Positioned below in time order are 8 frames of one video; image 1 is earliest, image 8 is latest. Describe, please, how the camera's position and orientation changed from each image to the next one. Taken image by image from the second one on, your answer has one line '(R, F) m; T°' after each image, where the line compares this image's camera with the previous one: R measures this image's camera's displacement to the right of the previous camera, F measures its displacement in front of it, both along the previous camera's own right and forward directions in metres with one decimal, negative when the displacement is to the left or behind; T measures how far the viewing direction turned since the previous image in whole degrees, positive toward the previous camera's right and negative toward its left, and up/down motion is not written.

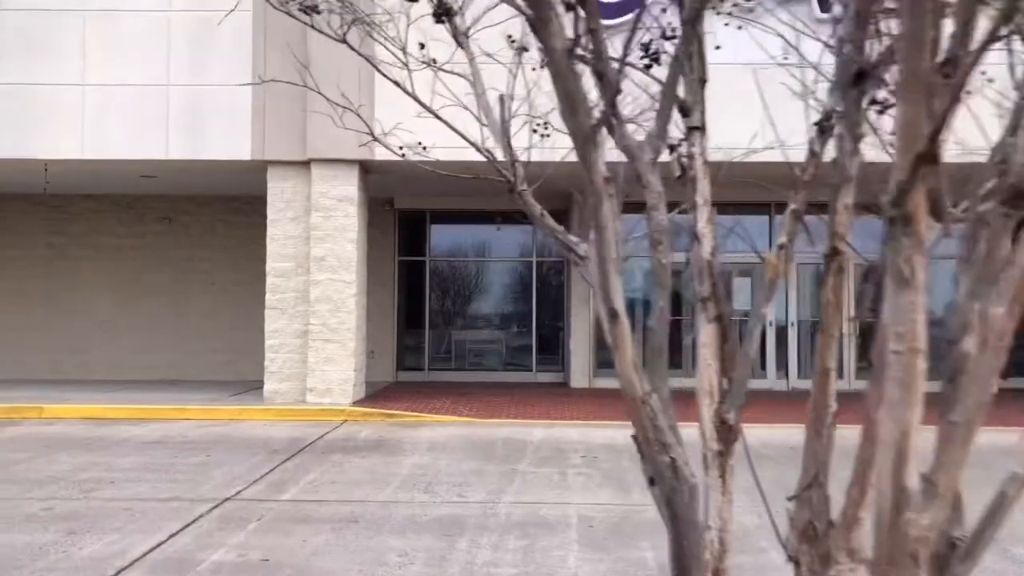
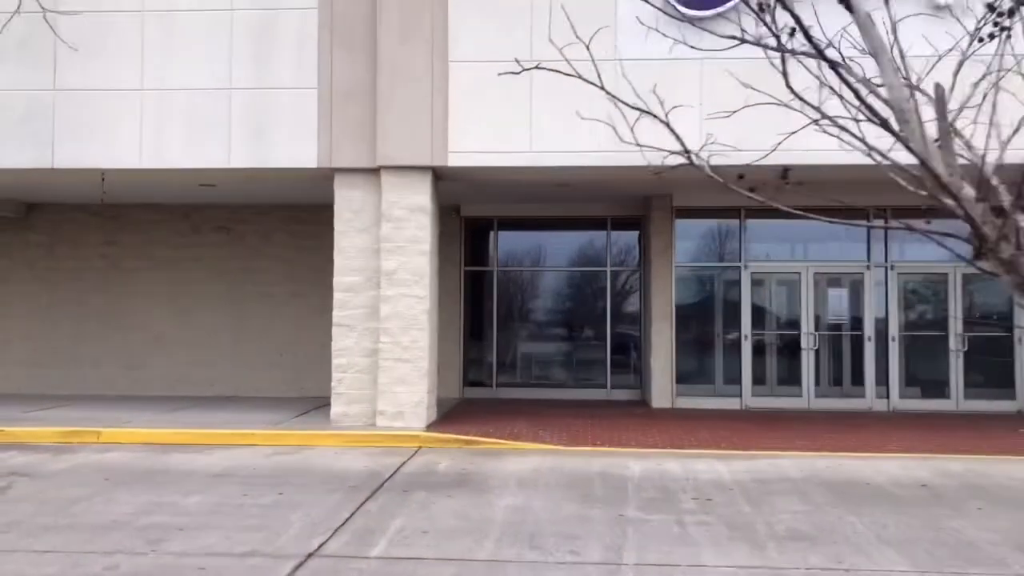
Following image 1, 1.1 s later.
(-0.6, +0.9) m; -3°
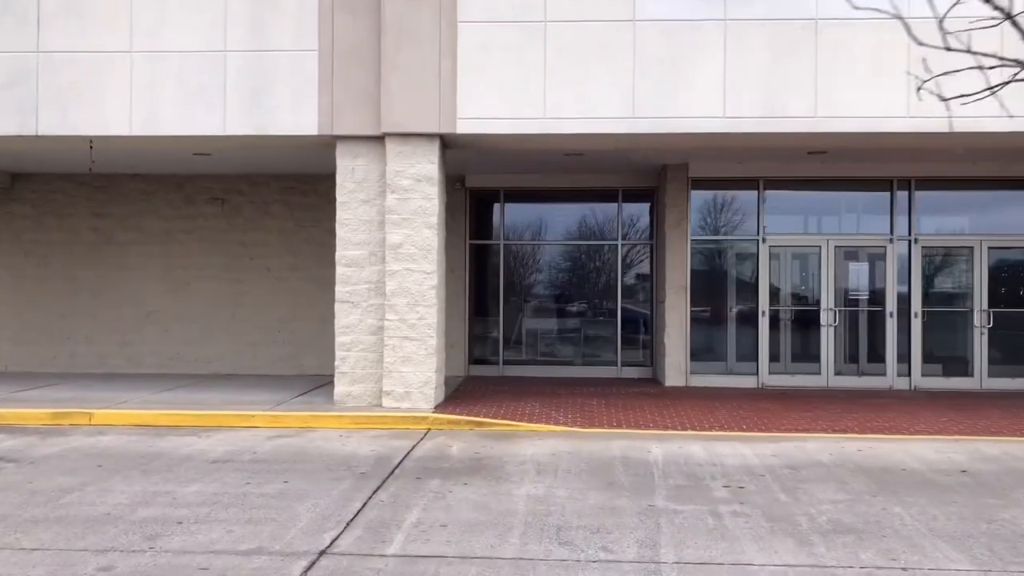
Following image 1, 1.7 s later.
(-0.2, +0.5) m; 0°
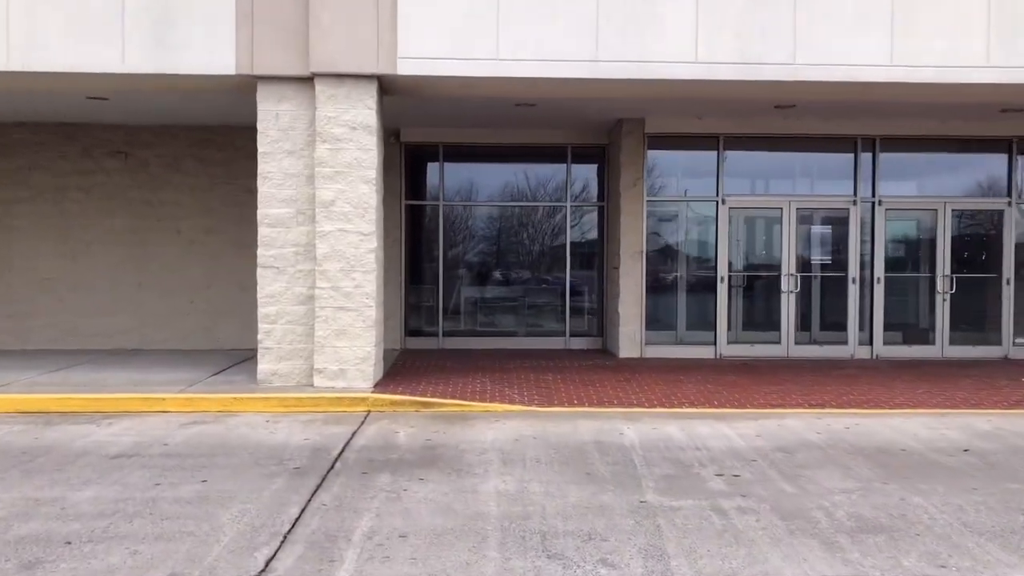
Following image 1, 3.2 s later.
(-0.3, +1.1) m; +5°
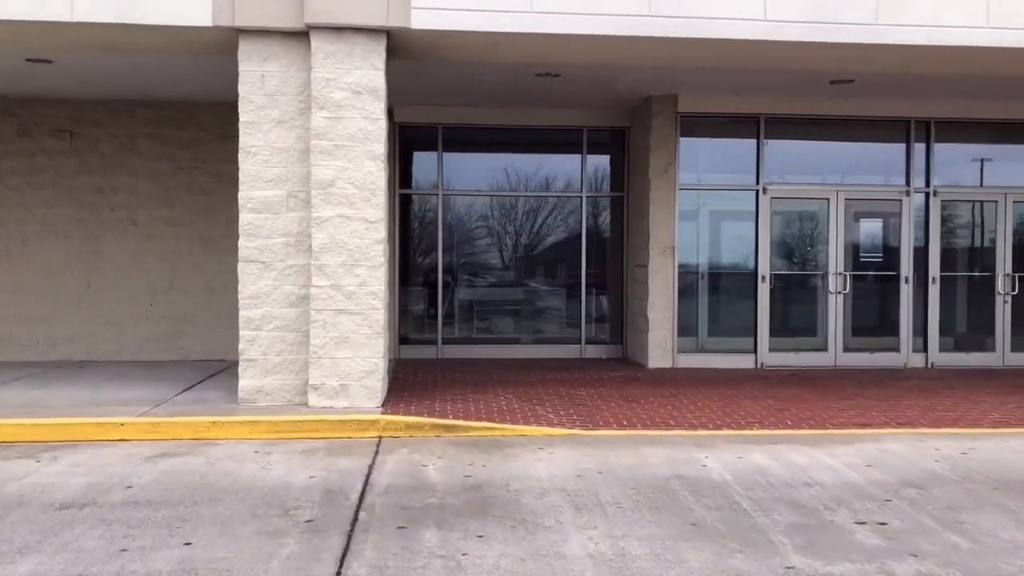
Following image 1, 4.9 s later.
(-0.8, +1.6) m; +3°
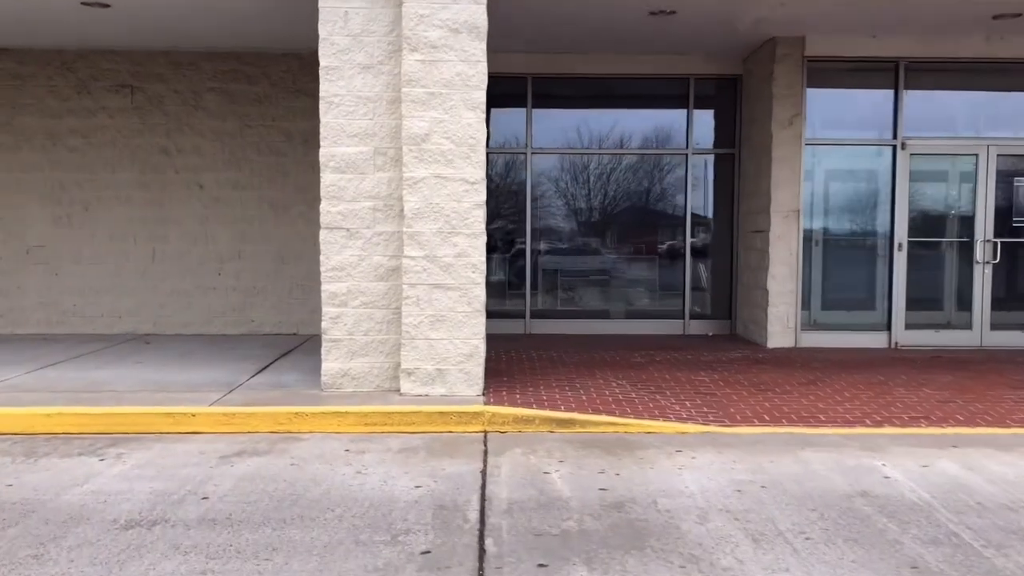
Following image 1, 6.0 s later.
(-0.5, +1.1) m; -4°
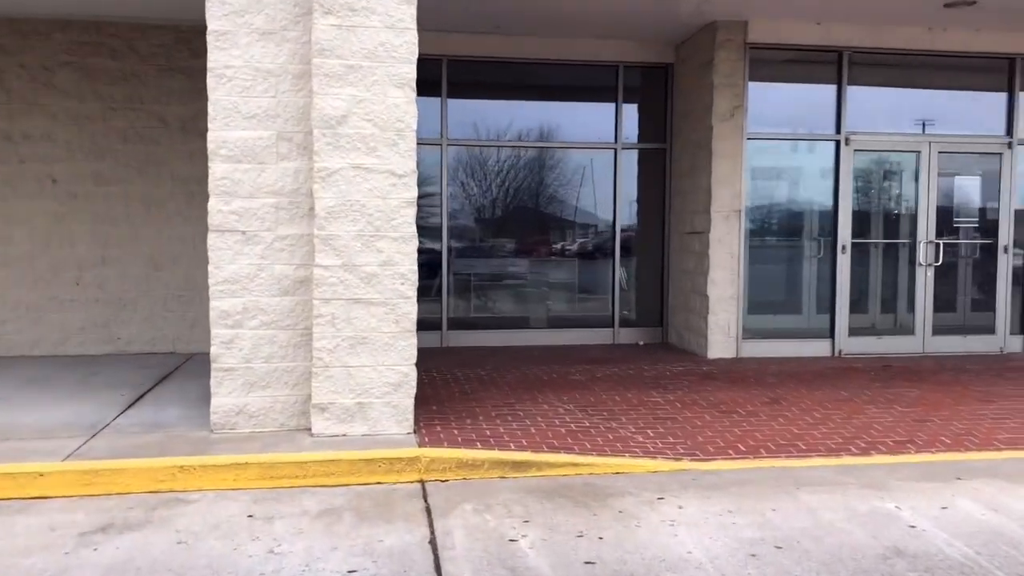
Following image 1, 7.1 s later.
(-0.4, +1.1) m; +8°
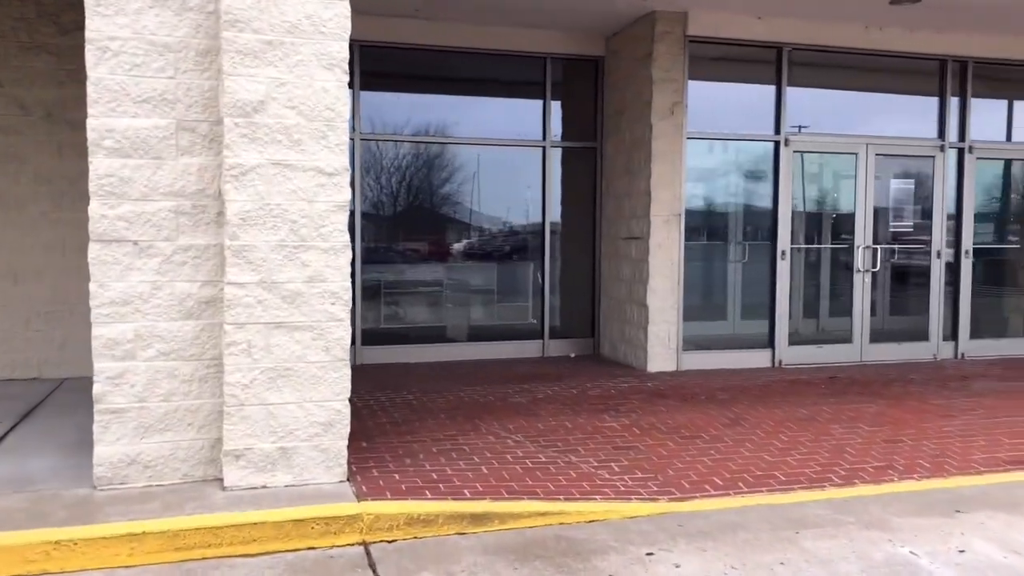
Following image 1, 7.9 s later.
(-0.4, +0.8) m; +7°
